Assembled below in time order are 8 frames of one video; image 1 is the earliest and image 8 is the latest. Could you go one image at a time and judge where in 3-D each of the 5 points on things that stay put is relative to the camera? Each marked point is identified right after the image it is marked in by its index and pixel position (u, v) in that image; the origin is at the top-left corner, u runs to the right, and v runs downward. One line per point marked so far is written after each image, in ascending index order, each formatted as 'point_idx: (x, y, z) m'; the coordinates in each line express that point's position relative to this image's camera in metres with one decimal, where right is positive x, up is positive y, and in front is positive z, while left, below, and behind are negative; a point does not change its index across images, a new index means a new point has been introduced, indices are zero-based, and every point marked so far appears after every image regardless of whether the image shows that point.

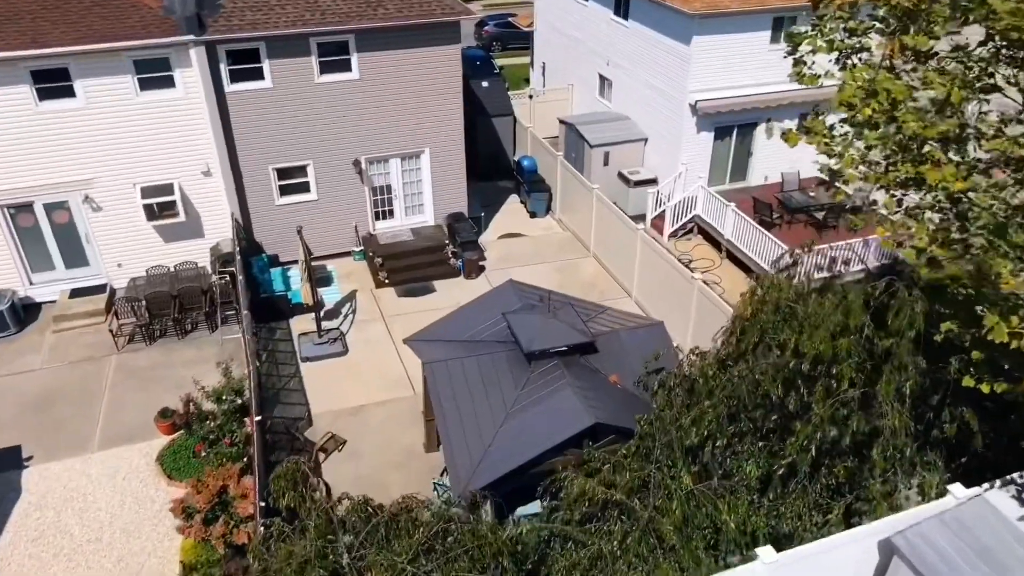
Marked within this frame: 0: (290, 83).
0: (-4.8, +4.4, +17.0) m
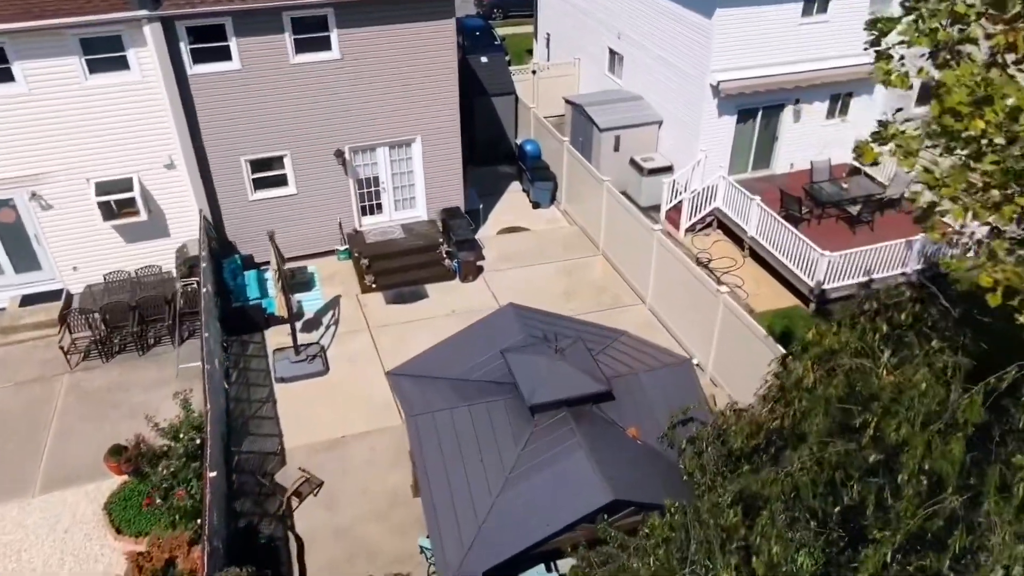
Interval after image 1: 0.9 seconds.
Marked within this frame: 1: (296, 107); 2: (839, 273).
0: (-4.8, +4.3, +15.0) m
1: (-4.3, +3.6, +15.6) m
2: (+6.7, +0.3, +16.0) m
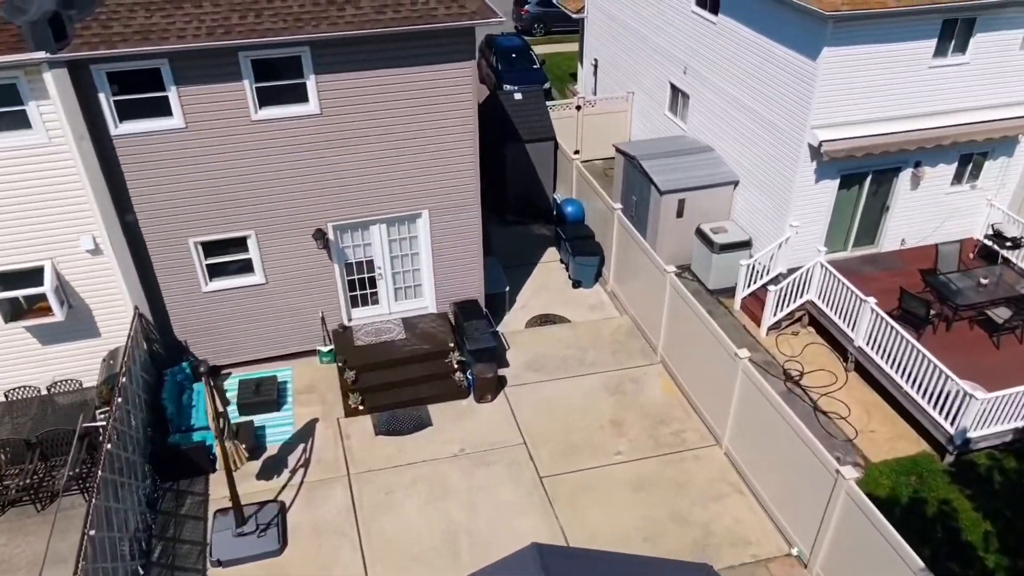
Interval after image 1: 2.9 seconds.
0: (-4.3, +2.4, +11.1) m
1: (-3.8, +1.7, +11.8) m
2: (+7.1, -1.9, +11.7) m
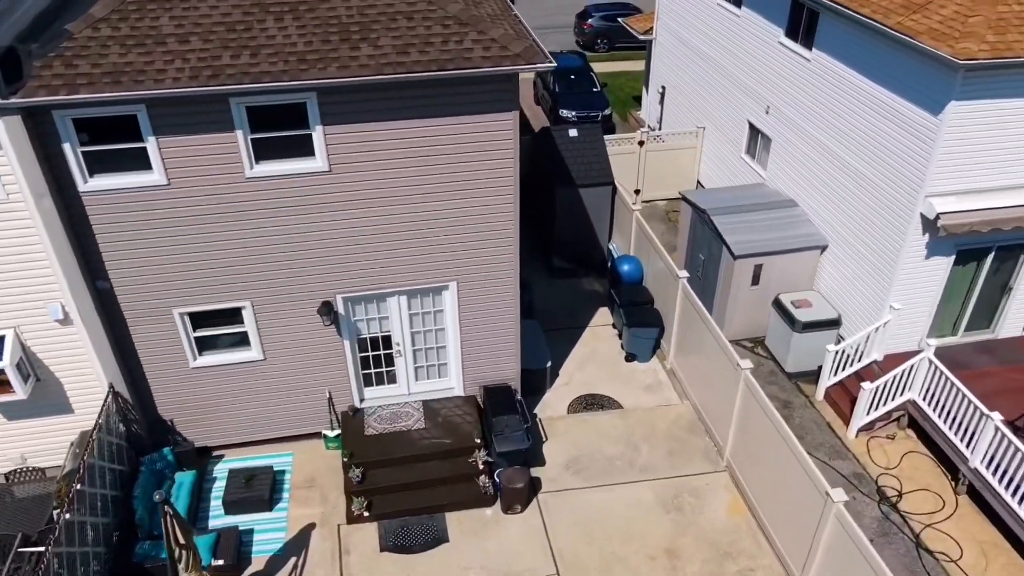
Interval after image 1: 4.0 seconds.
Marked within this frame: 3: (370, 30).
0: (-3.7, +1.3, +9.3) m
1: (-3.2, +0.6, +9.9) m
2: (+7.5, -3.5, +9.1) m
3: (-1.6, +3.0, +9.0) m
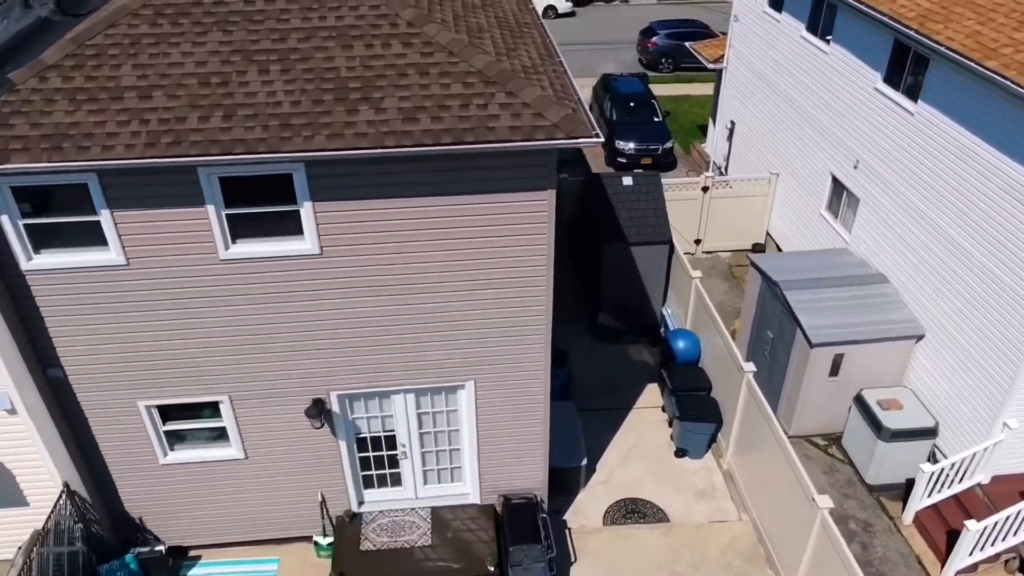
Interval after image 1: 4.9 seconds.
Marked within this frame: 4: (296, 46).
0: (-3.4, +0.3, +7.7) m
1: (-2.9, -0.4, +8.3) m
2: (+7.5, -5.1, +6.7) m
3: (-1.3, +1.9, +7.3) m
4: (-2.1, +2.3, +7.6) m
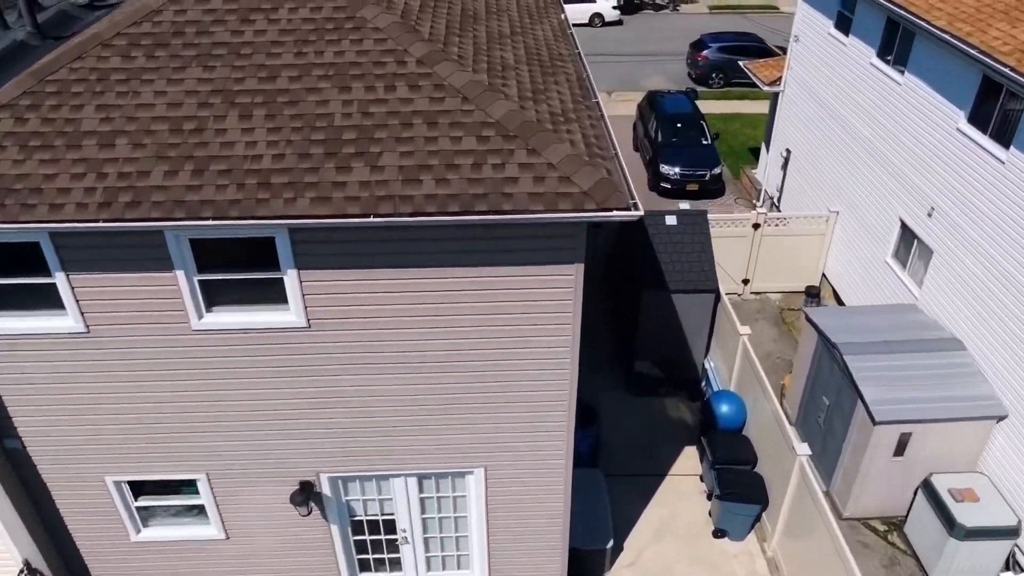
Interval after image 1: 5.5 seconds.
0: (-3.3, -0.3, +6.7) m
1: (-2.8, -1.1, +7.2) m
2: (+7.4, -6.1, +5.2) m
3: (-1.1, +1.2, +6.1) m
4: (-1.9, +1.7, +6.5) m
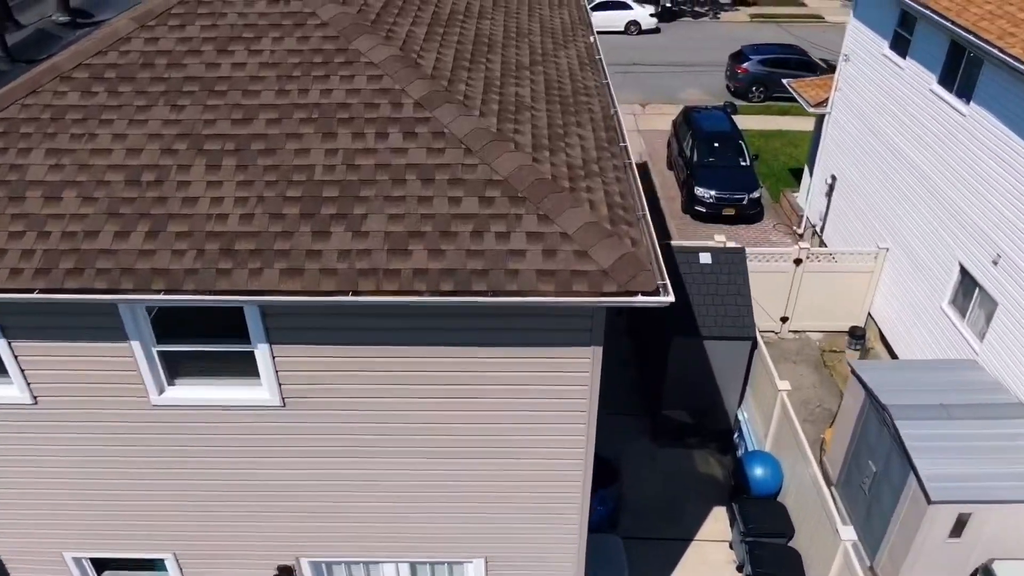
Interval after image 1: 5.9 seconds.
0: (-3.2, -0.8, +5.9) m
1: (-2.7, -1.6, +6.4) m
2: (+7.2, -6.9, +4.0) m
3: (-1.1, +0.6, +5.3) m
4: (-1.8, +1.1, +5.6) m
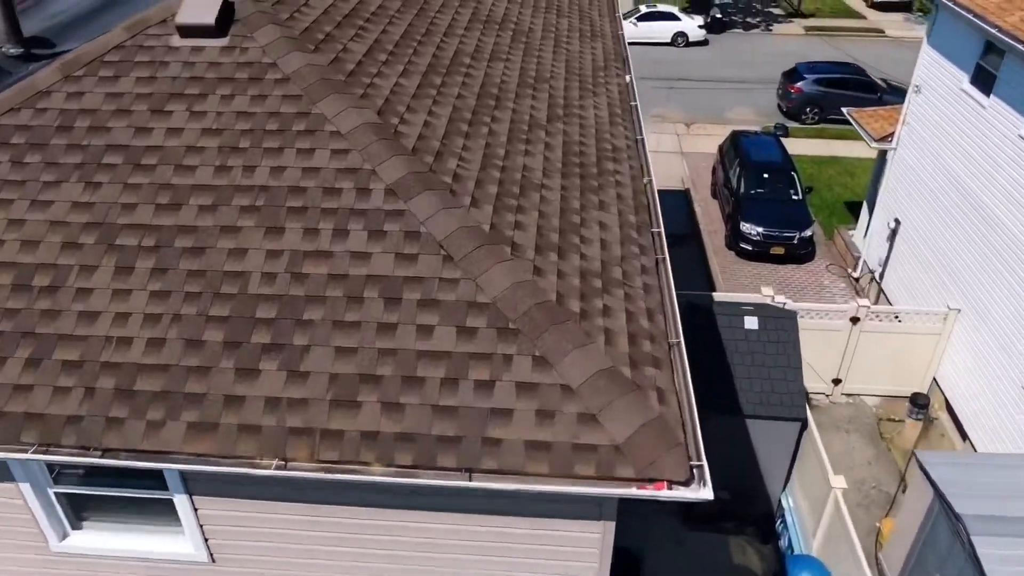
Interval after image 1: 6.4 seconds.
0: (-3.3, -1.5, +4.7) m
1: (-2.8, -2.3, +5.3) m
2: (+6.8, -7.9, +2.3) m
3: (-1.1, -0.2, +4.0) m
4: (-1.8, +0.4, +4.4) m
